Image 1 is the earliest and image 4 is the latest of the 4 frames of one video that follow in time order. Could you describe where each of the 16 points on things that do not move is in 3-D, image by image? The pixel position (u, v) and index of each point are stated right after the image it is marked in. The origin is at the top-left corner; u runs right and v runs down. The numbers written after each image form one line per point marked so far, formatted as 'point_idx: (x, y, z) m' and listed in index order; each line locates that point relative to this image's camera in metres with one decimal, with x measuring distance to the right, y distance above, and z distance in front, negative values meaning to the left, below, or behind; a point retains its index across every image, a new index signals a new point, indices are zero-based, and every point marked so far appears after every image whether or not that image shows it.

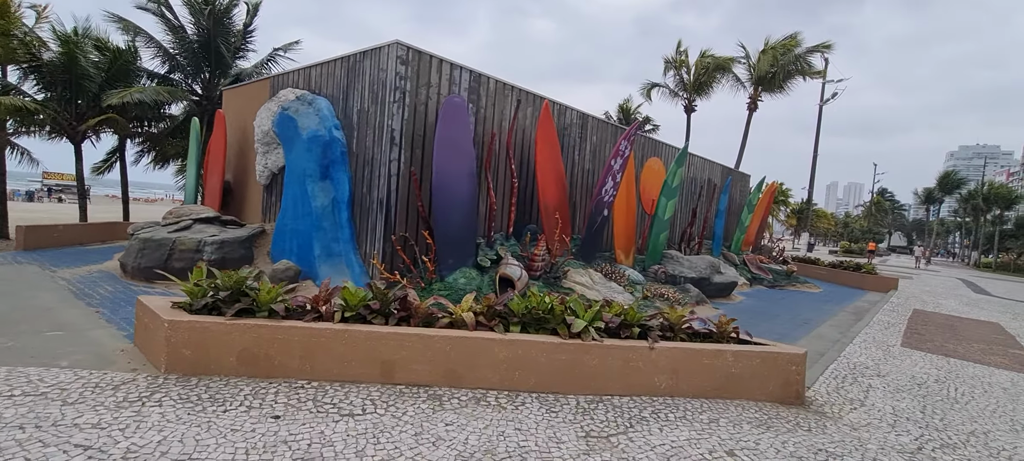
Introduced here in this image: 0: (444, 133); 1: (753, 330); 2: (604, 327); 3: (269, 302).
0: (-0.7, +1.0, +4.9) m
1: (+2.9, -1.2, +5.7) m
2: (+0.6, -0.6, +3.0) m
3: (-1.4, -0.4, +2.8) m
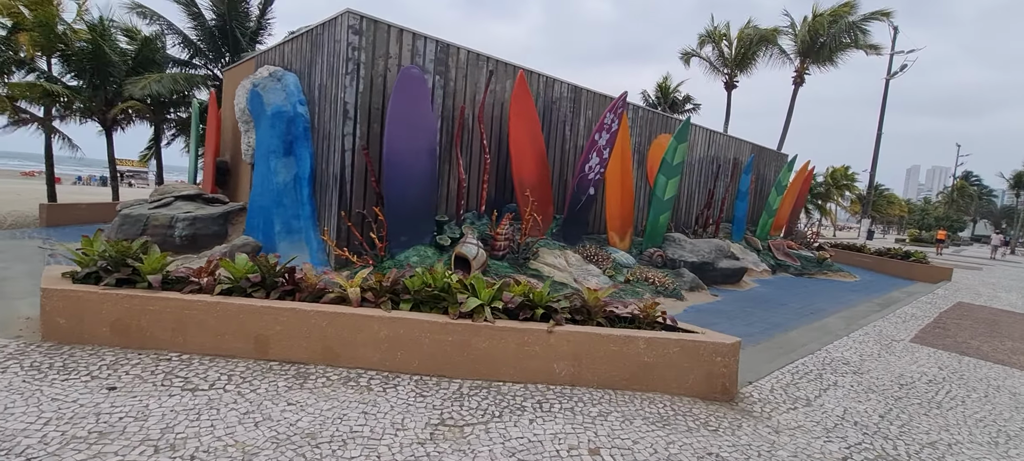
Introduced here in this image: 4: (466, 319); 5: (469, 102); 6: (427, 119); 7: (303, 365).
0: (-1.1, +1.2, +4.7) m
1: (+2.5, -1.0, +5.2) m
2: (-0.1, -0.4, +2.8) m
3: (-2.0, -0.2, +2.7) m
4: (-0.3, -0.5, +2.7) m
5: (-0.5, +1.5, +5.6) m
6: (-0.8, +1.1, +4.9) m
7: (-1.1, -0.7, +2.6) m
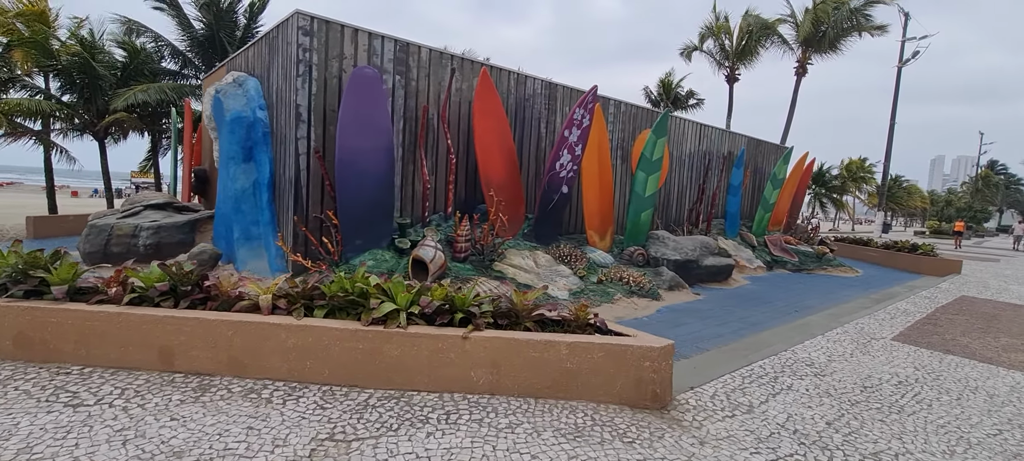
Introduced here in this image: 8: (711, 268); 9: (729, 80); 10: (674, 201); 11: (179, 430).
0: (-1.5, +1.2, +4.6) m
1: (+2.1, -0.9, +5.0) m
2: (-0.5, -0.4, +2.6) m
3: (-2.5, -0.3, +2.7) m
4: (-0.7, -0.5, +2.5) m
5: (-0.9, +1.4, +5.4) m
6: (-1.3, +1.1, +4.7) m
7: (-1.6, -0.8, +2.5) m
8: (+2.8, -0.5, +6.7) m
9: (+7.8, +5.4, +17.4) m
10: (+3.0, +0.6, +8.8) m
11: (-1.4, -0.8, +2.0) m
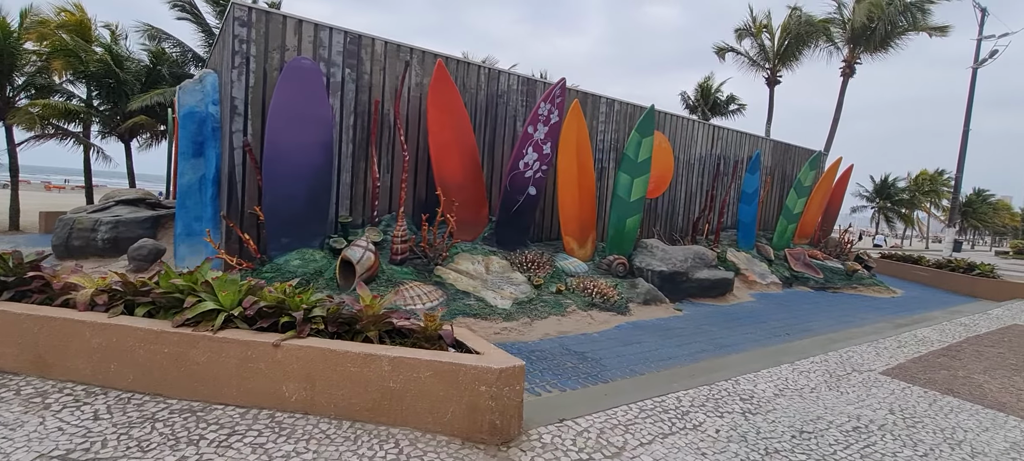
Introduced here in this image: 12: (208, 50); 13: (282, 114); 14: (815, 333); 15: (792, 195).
0: (-2.1, +1.2, +4.4) m
1: (+1.6, -1.0, +4.4) m
2: (-1.3, -0.4, +2.3) m
3: (-3.3, -0.2, +2.5) m
4: (-1.5, -0.5, +2.2) m
5: (-1.3, +1.4, +5.2) m
6: (-1.8, +1.1, +4.5) m
7: (-2.4, -0.7, +2.3) m
8: (+2.4, -0.6, +6.0) m
9: (+8.6, +4.9, +16.2) m
10: (+2.8, +0.4, +8.1) m
11: (-2.2, -0.8, +1.8) m
12: (-7.0, +4.1, +11.2) m
13: (-2.1, +1.1, +4.4) m
14: (+3.1, -1.0, +4.9) m
15: (+5.2, +0.6, +9.0) m
